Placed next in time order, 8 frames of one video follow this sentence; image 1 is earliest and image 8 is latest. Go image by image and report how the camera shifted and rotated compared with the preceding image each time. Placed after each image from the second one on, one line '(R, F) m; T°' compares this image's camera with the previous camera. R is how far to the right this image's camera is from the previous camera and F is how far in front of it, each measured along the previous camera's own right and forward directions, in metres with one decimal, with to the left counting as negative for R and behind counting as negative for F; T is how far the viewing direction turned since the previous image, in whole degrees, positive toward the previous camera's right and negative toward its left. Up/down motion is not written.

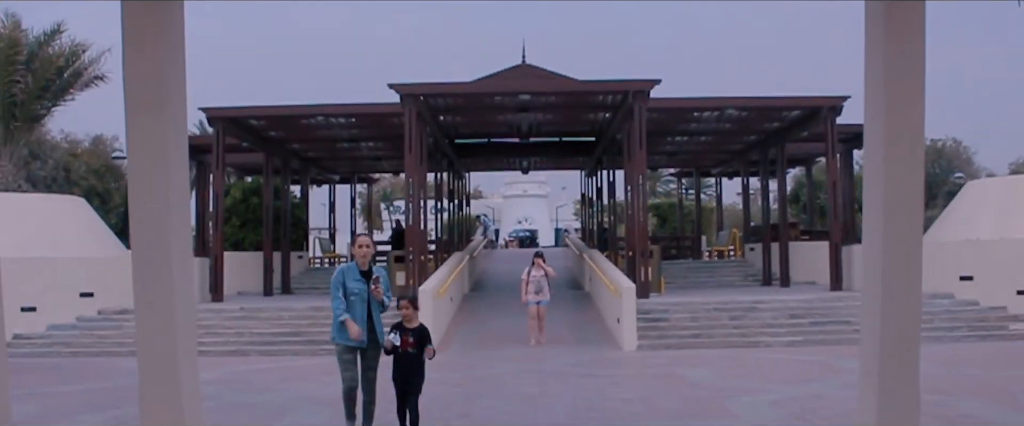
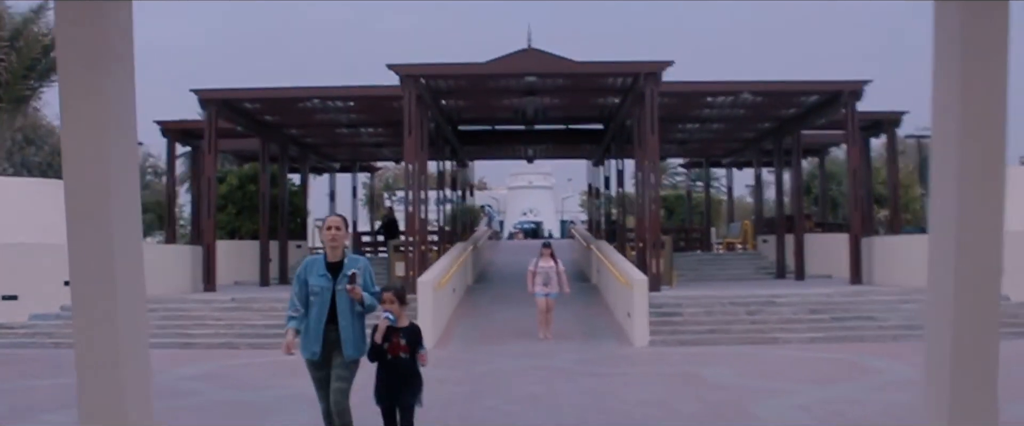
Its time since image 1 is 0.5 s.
(0.0, +0.9) m; 0°
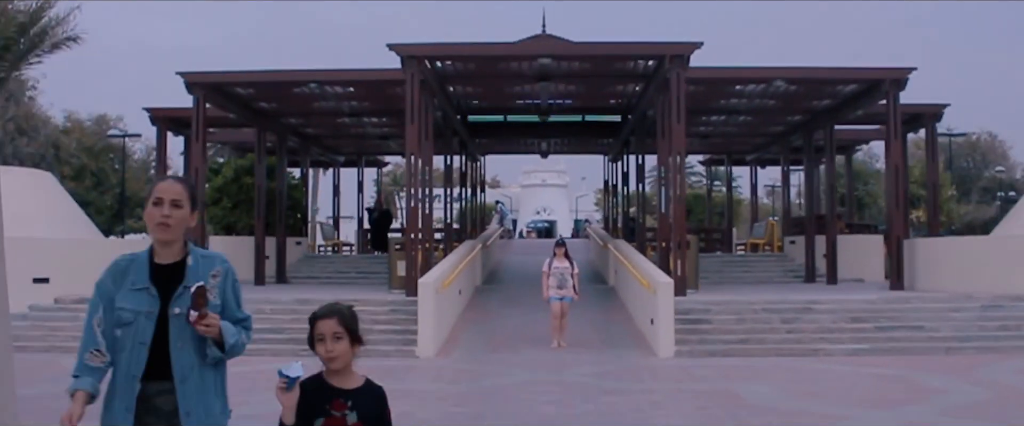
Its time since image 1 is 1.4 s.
(0.0, +1.6) m; -1°
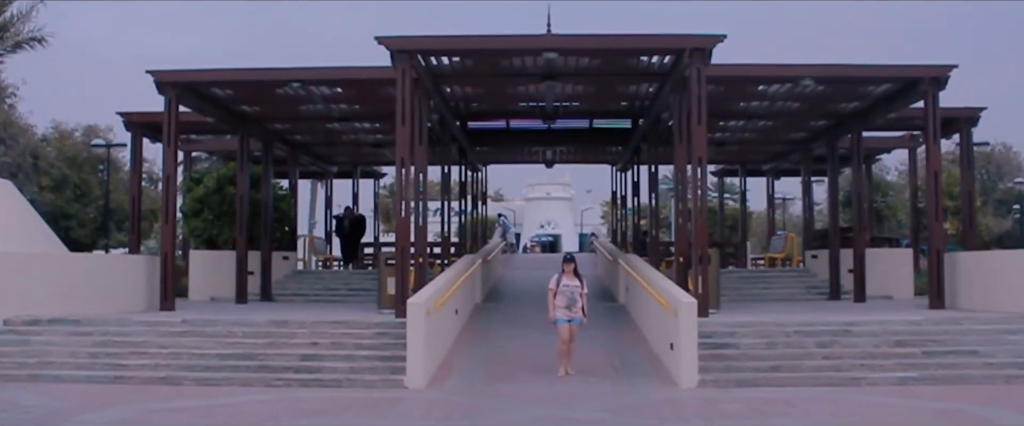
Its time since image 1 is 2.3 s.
(0.0, +1.7) m; 0°
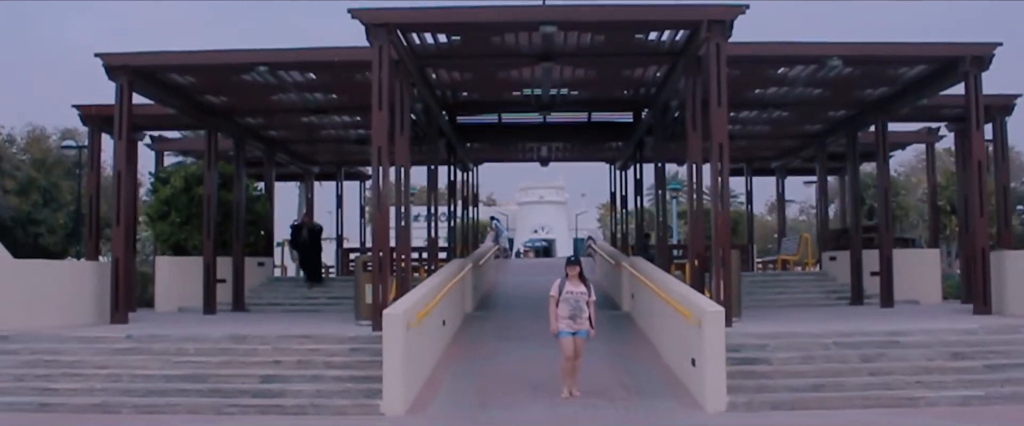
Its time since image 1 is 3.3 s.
(0.0, +1.9) m; 0°
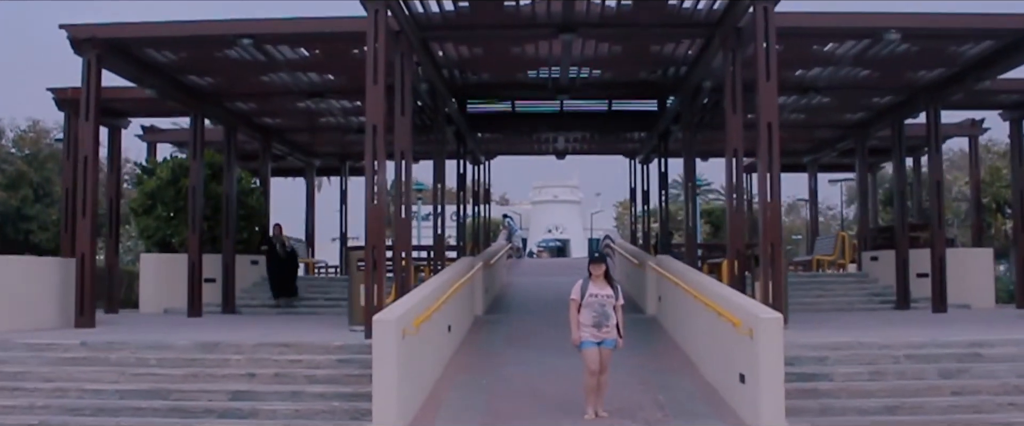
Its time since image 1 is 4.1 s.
(0.0, +1.8) m; -1°
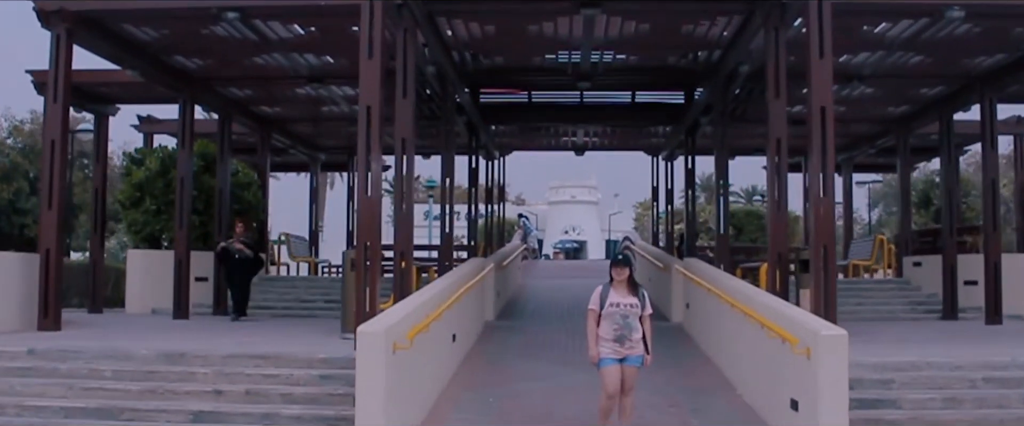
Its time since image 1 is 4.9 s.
(0.0, +1.5) m; -1°
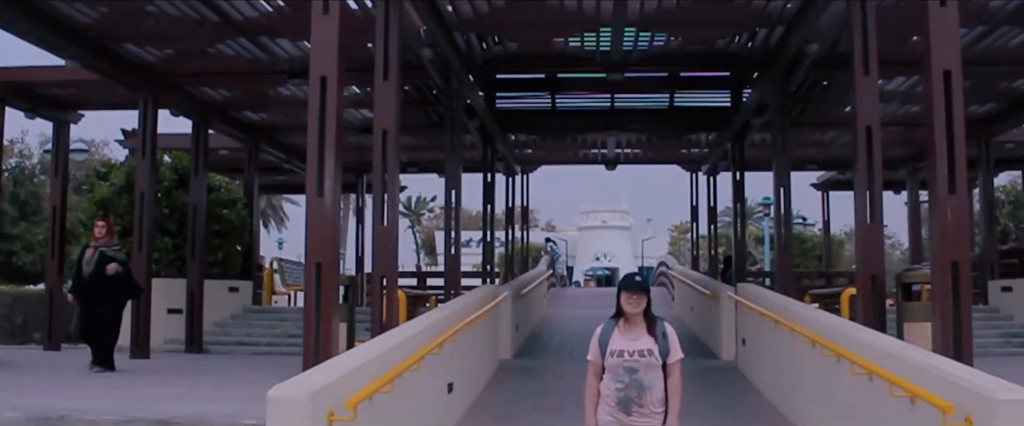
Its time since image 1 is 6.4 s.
(+0.1, +2.6) m; -1°
